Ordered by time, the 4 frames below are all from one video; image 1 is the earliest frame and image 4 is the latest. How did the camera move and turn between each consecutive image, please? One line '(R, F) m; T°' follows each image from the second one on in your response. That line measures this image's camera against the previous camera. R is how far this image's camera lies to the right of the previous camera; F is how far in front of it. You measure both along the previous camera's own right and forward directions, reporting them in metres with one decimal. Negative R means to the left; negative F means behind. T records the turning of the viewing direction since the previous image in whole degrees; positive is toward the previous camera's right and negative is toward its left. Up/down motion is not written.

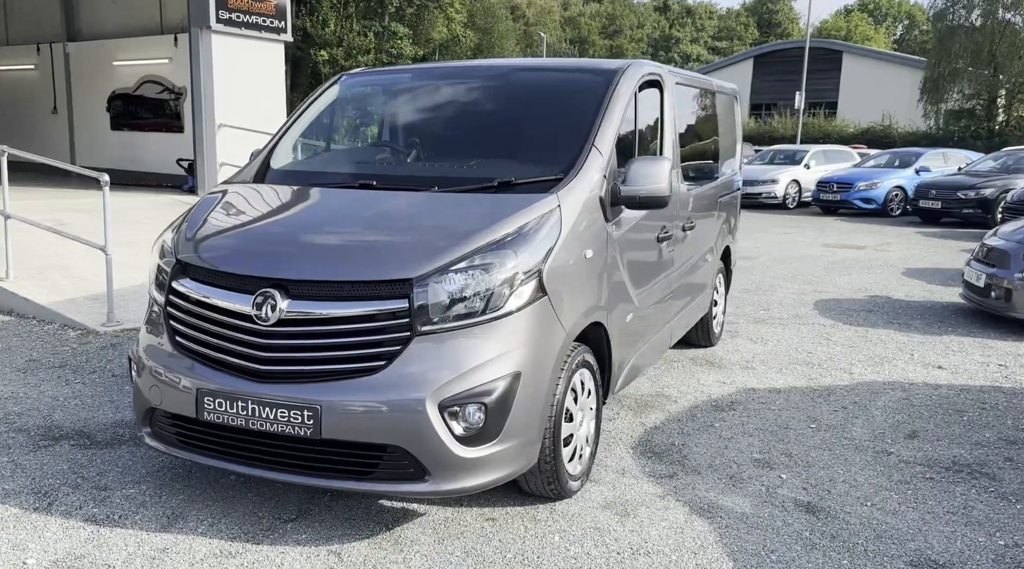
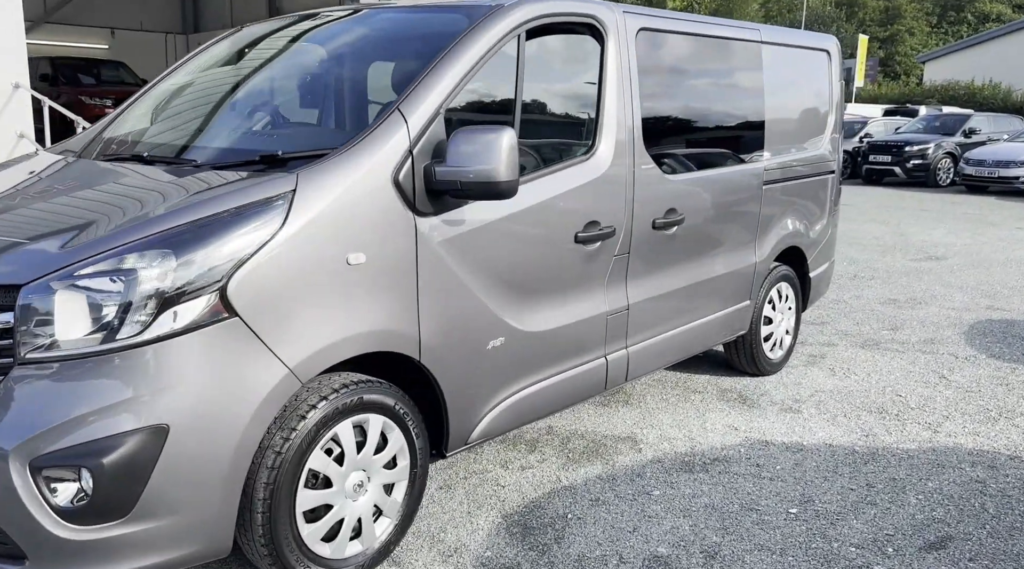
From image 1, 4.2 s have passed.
(+1.5, +1.2) m; -17°
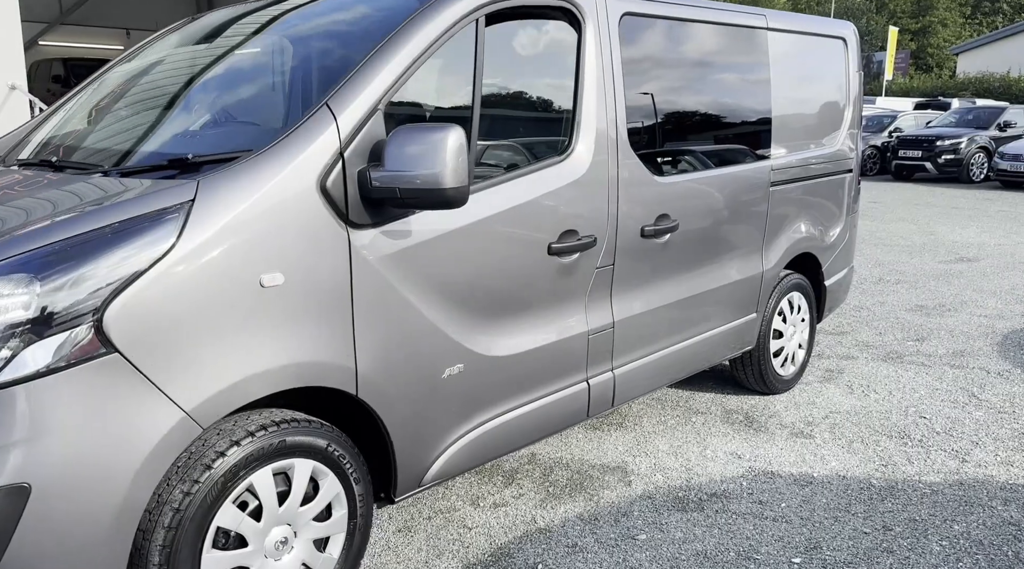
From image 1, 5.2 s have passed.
(+0.2, +0.4) m; -2°
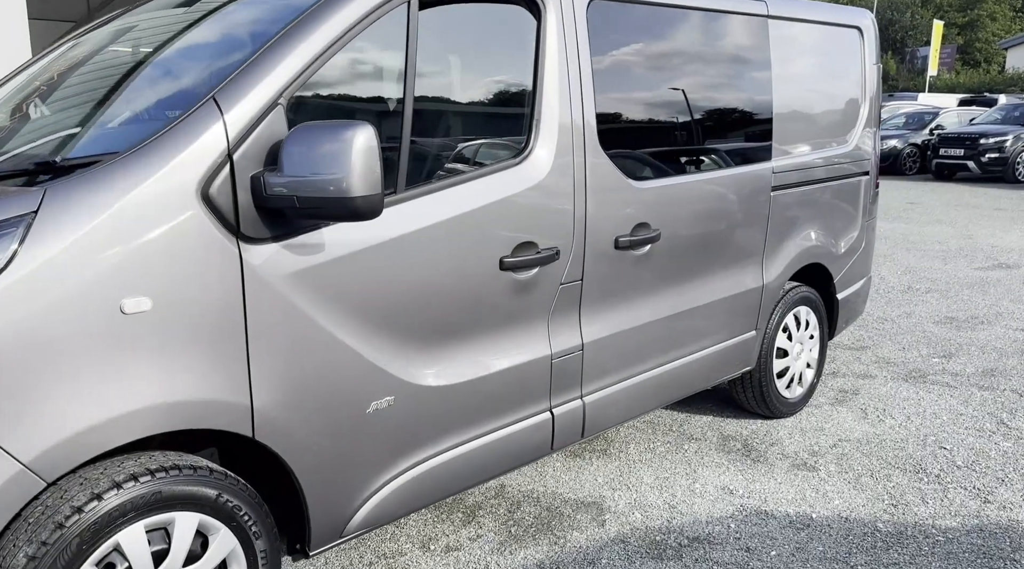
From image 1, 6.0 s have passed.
(+0.3, +0.4) m; -2°
